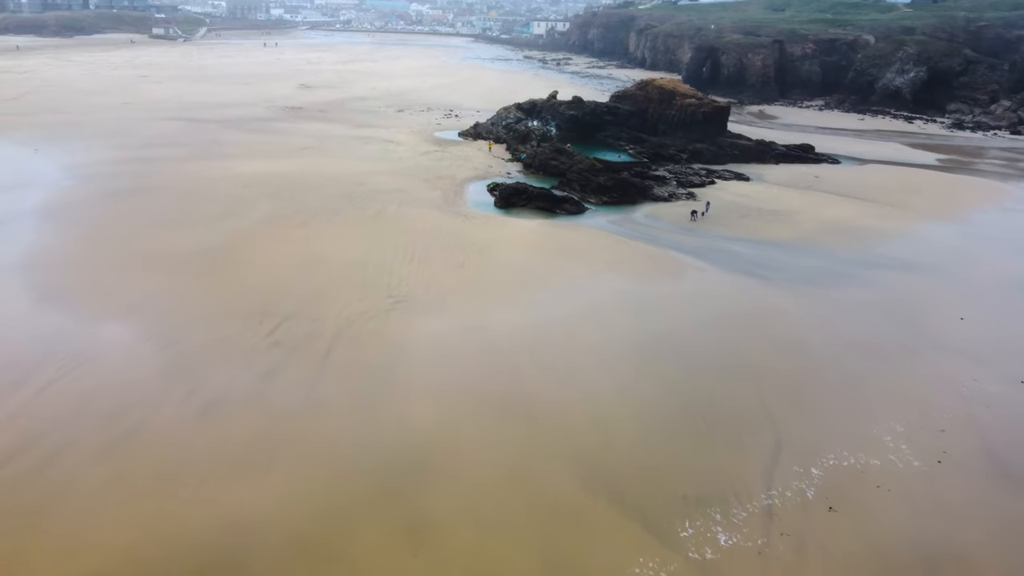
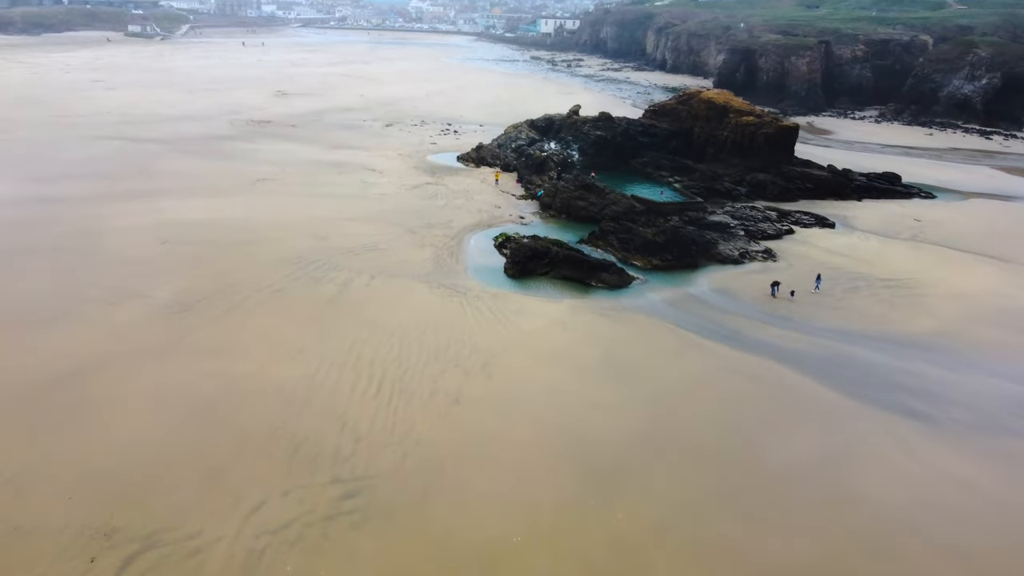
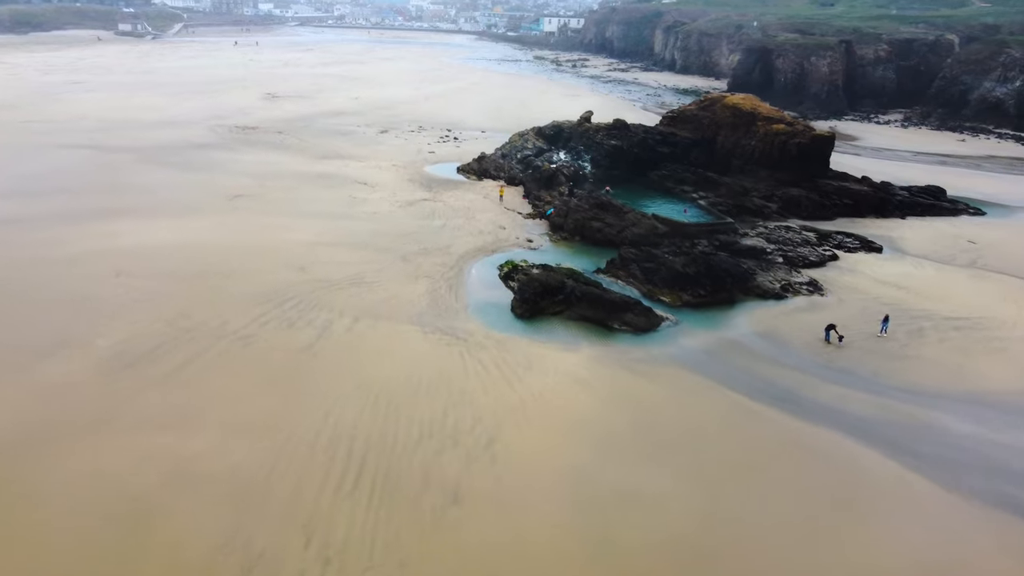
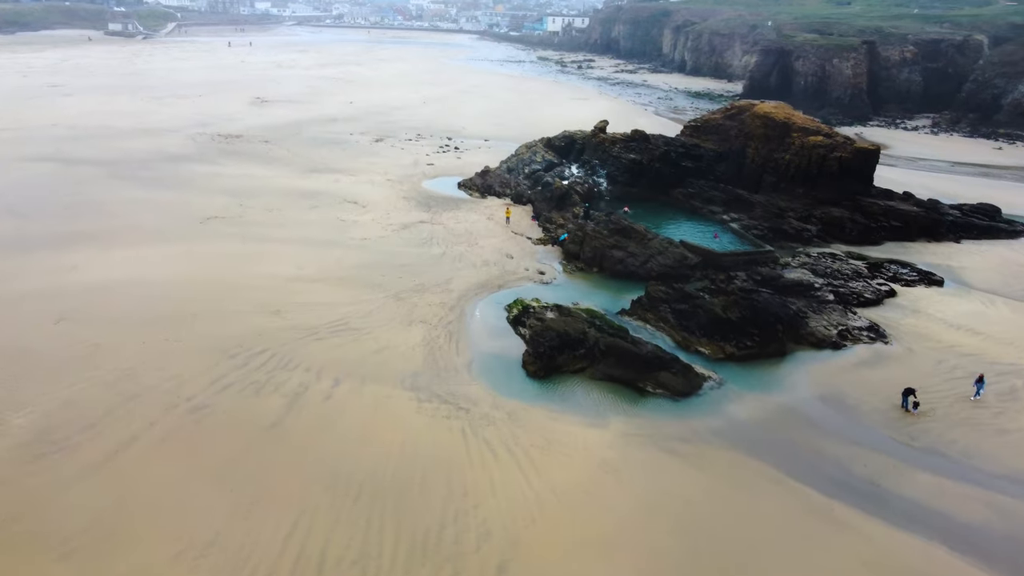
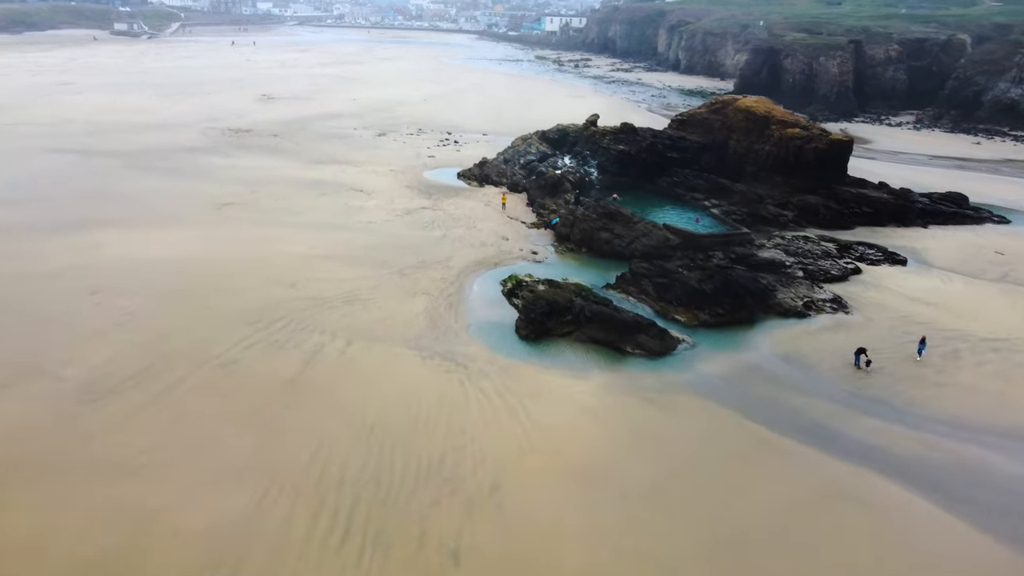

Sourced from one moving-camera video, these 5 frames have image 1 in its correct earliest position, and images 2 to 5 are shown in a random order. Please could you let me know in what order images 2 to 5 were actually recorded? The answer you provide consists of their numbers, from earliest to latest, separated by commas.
2, 3, 5, 4
